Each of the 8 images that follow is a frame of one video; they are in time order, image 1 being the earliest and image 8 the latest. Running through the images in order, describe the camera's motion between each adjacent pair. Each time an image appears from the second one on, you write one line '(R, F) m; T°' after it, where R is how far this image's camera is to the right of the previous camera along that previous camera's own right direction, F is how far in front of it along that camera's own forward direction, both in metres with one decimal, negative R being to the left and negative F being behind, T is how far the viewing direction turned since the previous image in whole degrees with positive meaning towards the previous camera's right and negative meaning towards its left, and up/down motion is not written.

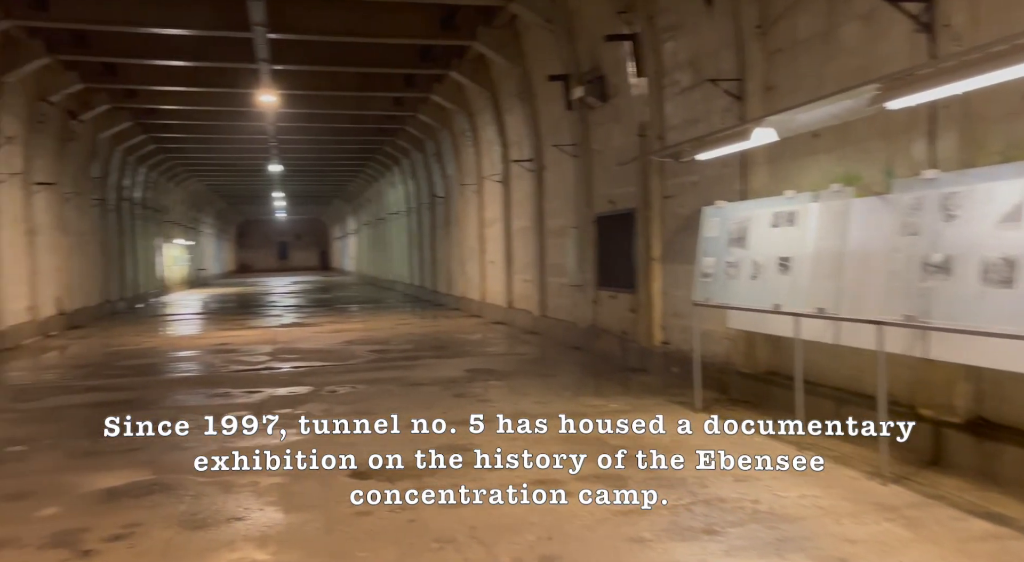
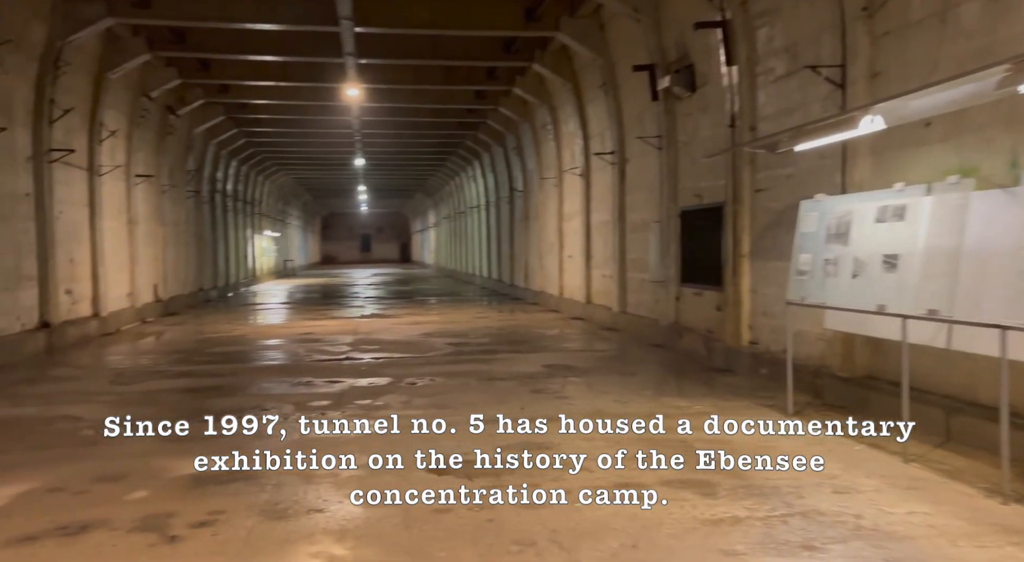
(0.0, +0.2) m; -5°
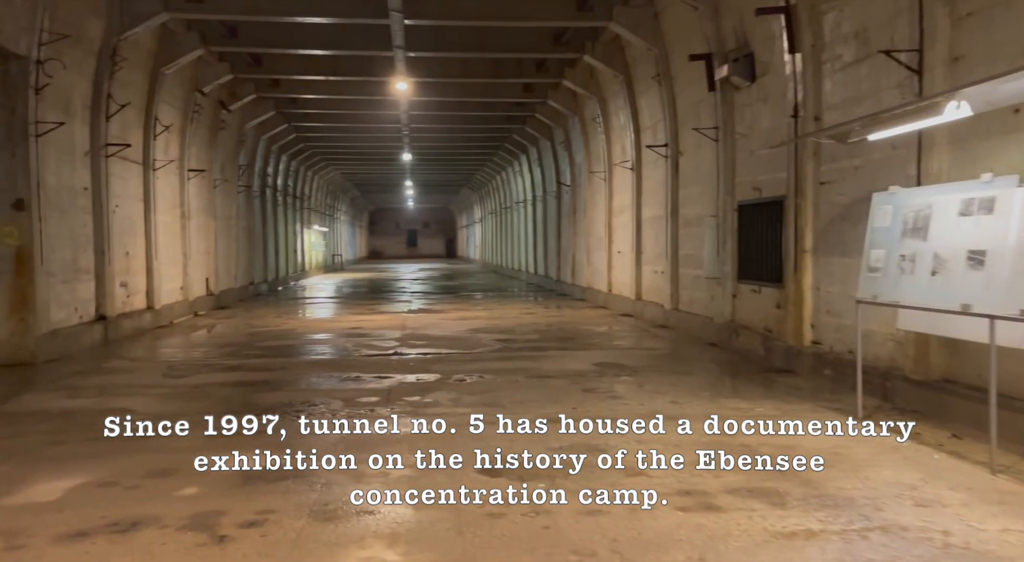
(-0.1, +0.2) m; -3°
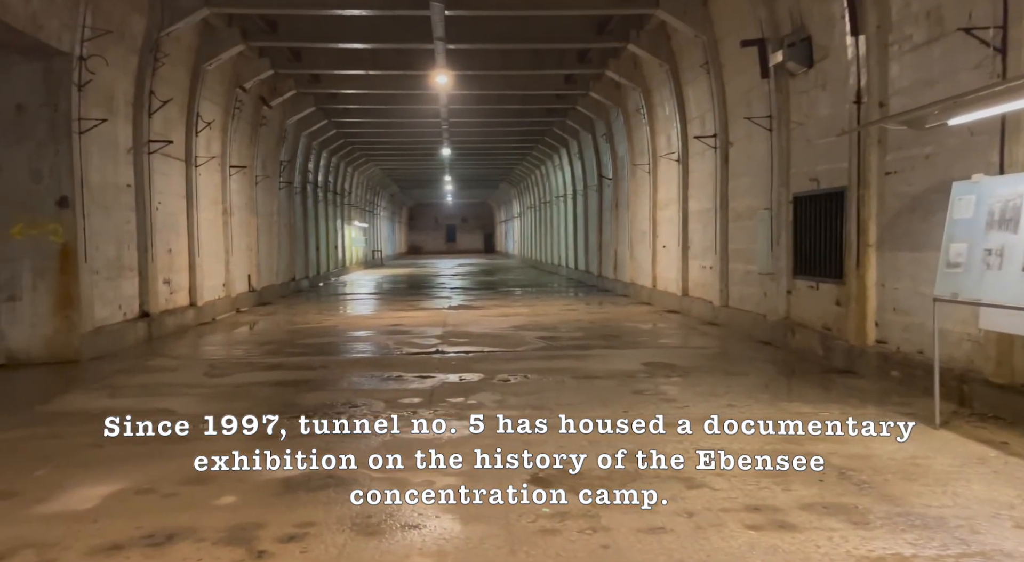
(-0.1, +0.3) m; -3°
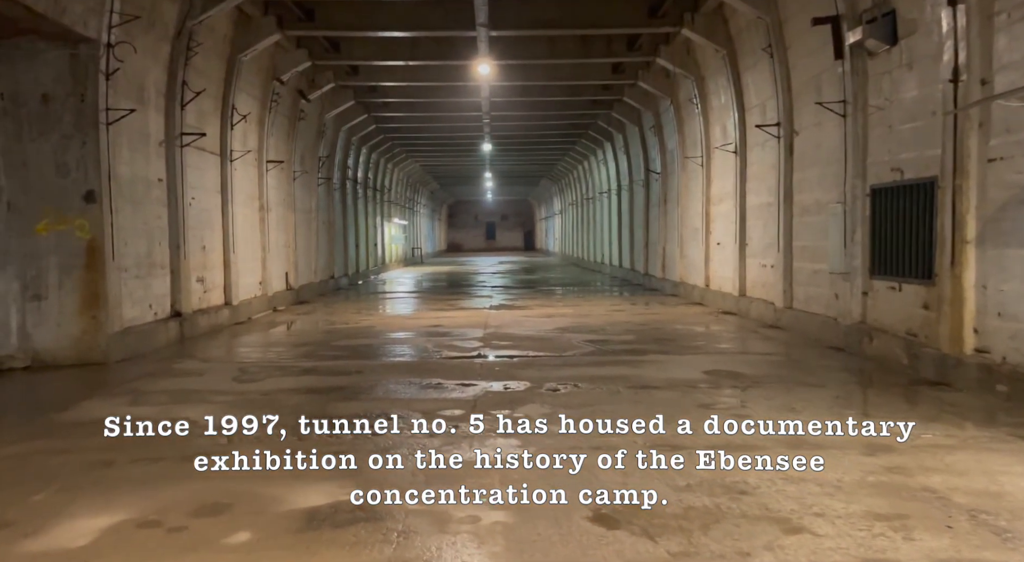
(-0.1, +0.7) m; -3°
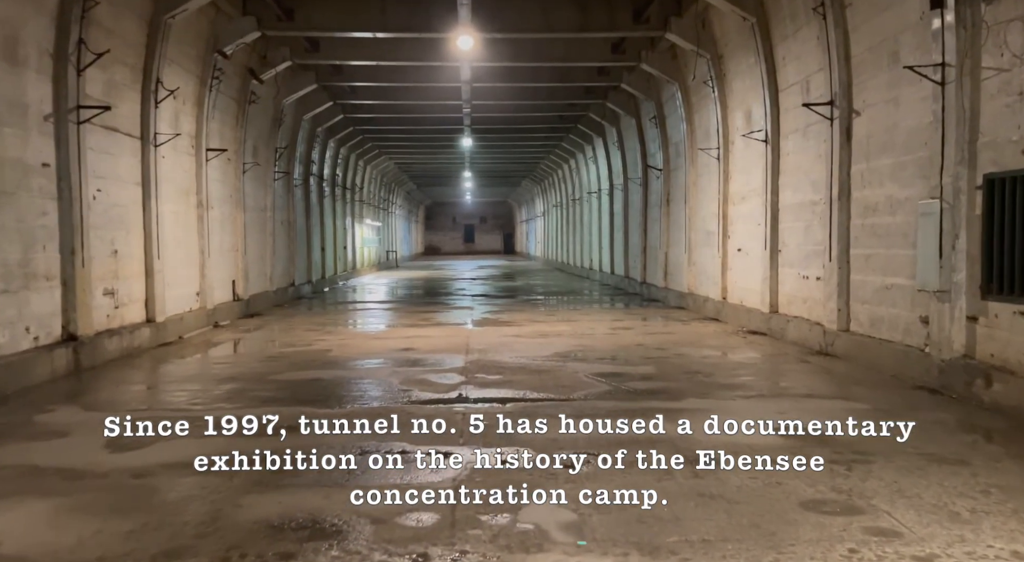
(-0.1, +2.3) m; +1°
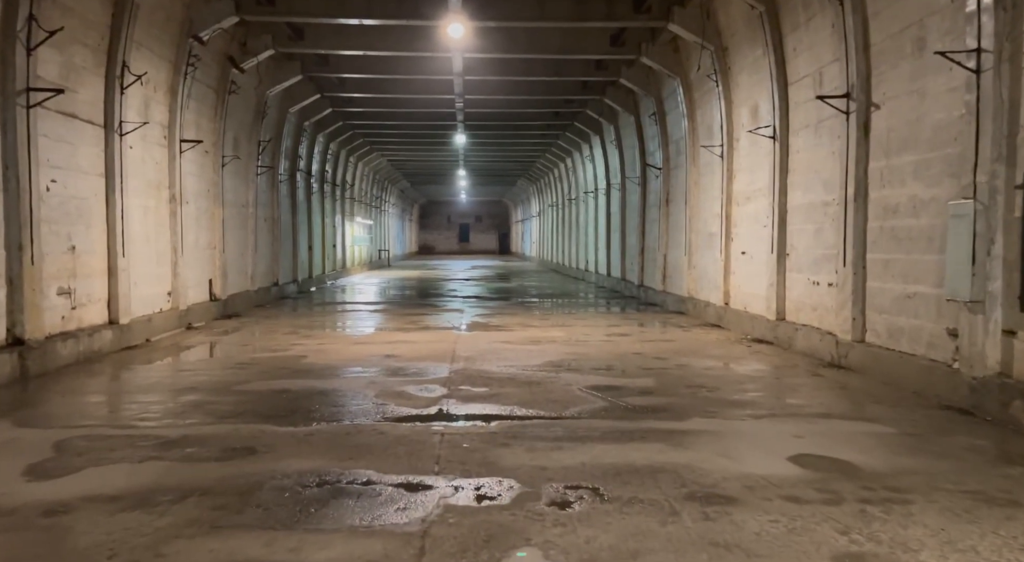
(+0.1, +0.7) m; 0°
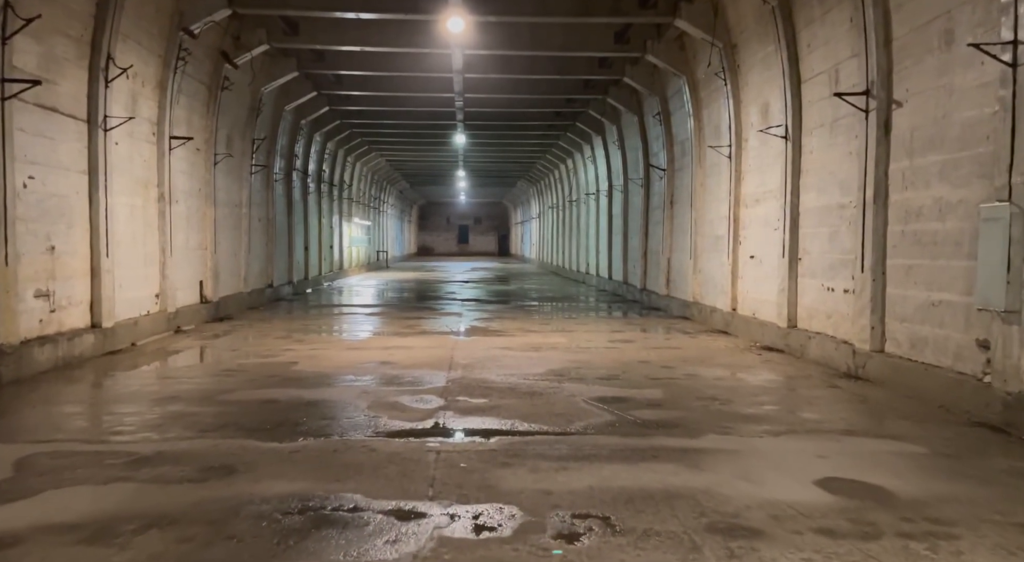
(0.0, +0.4) m; 0°
